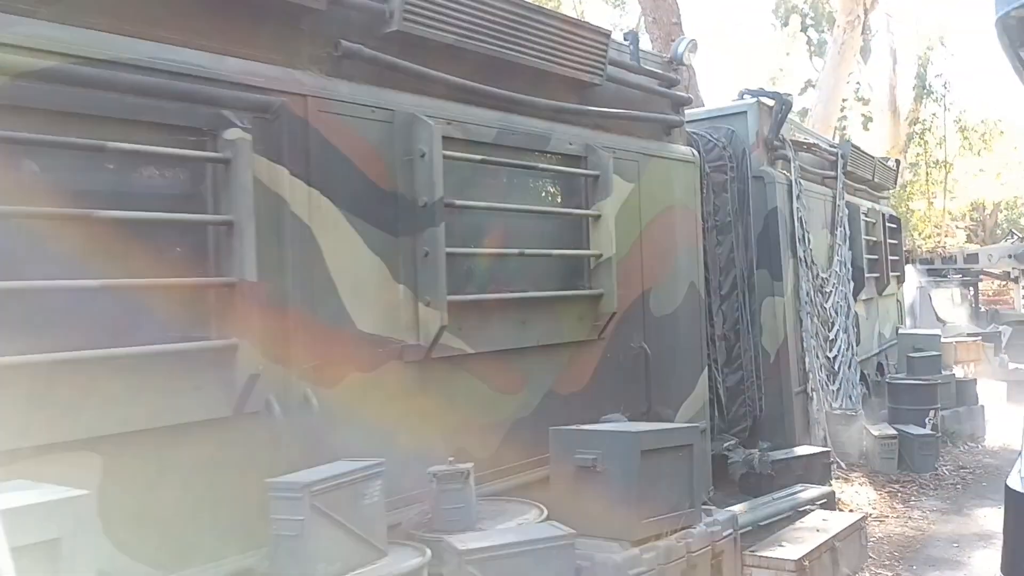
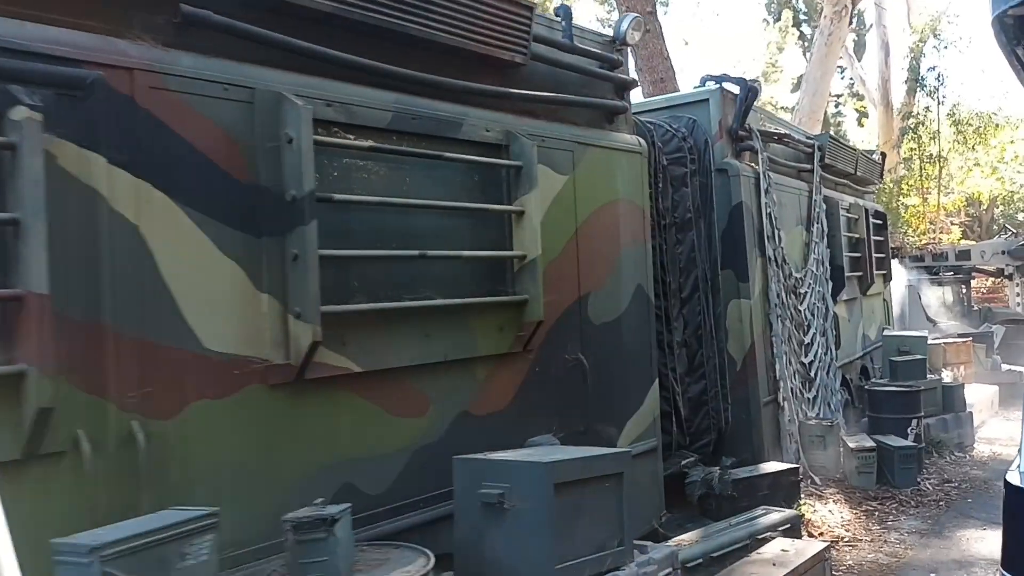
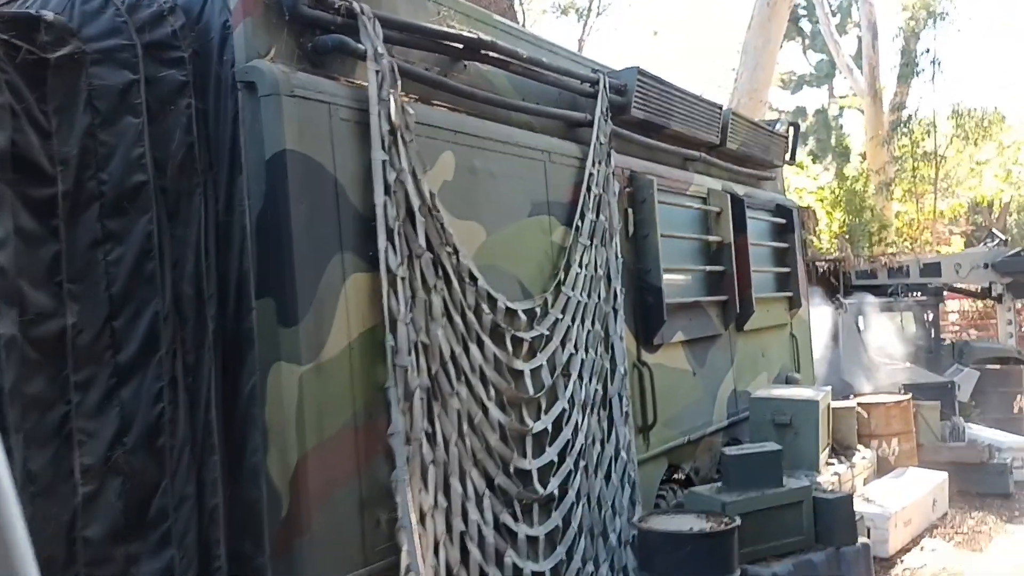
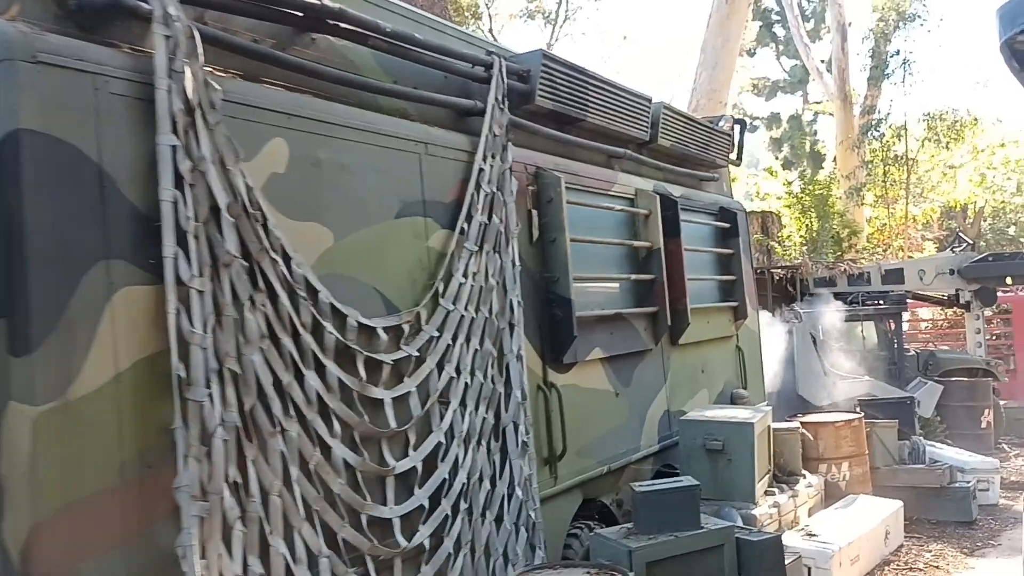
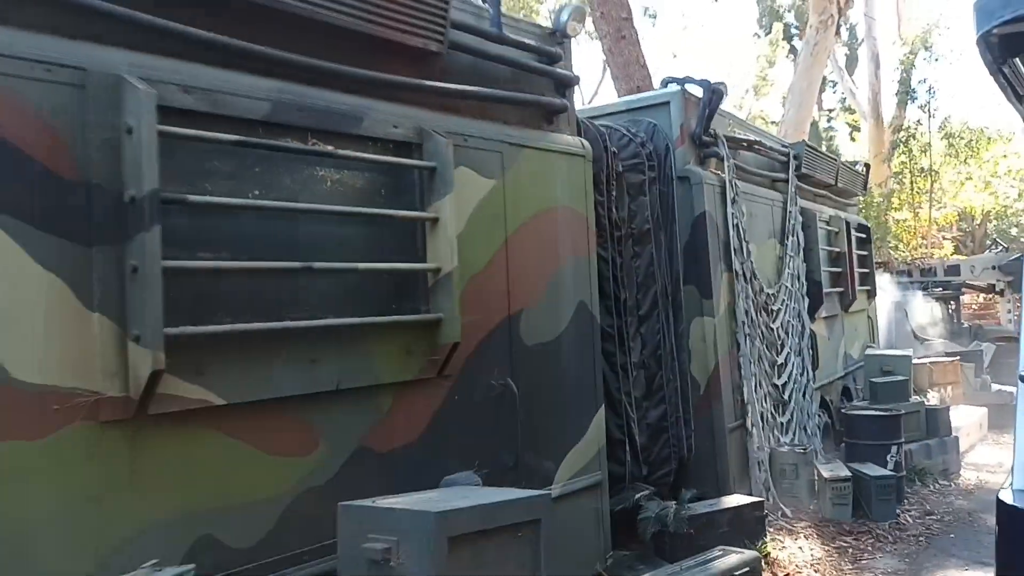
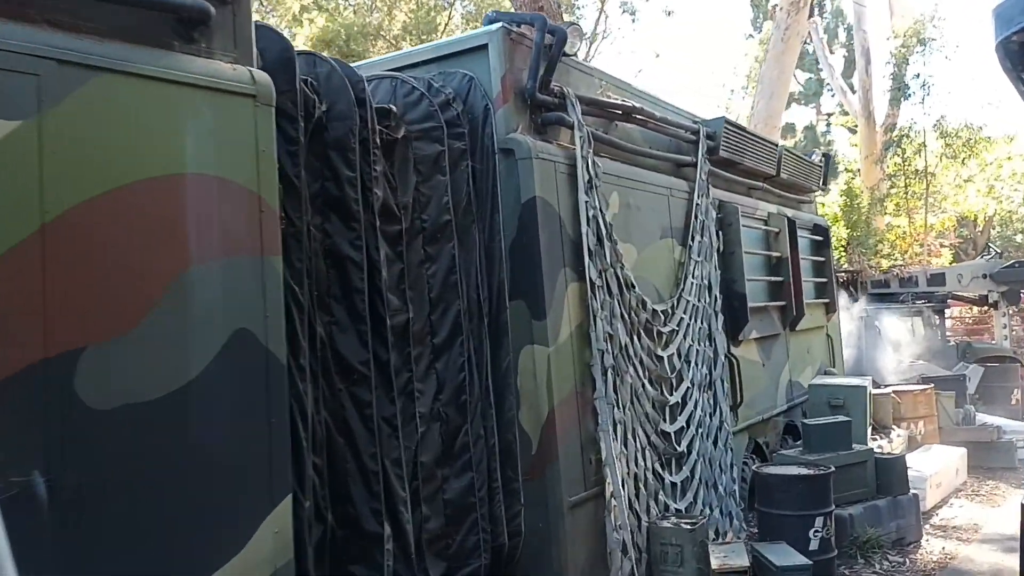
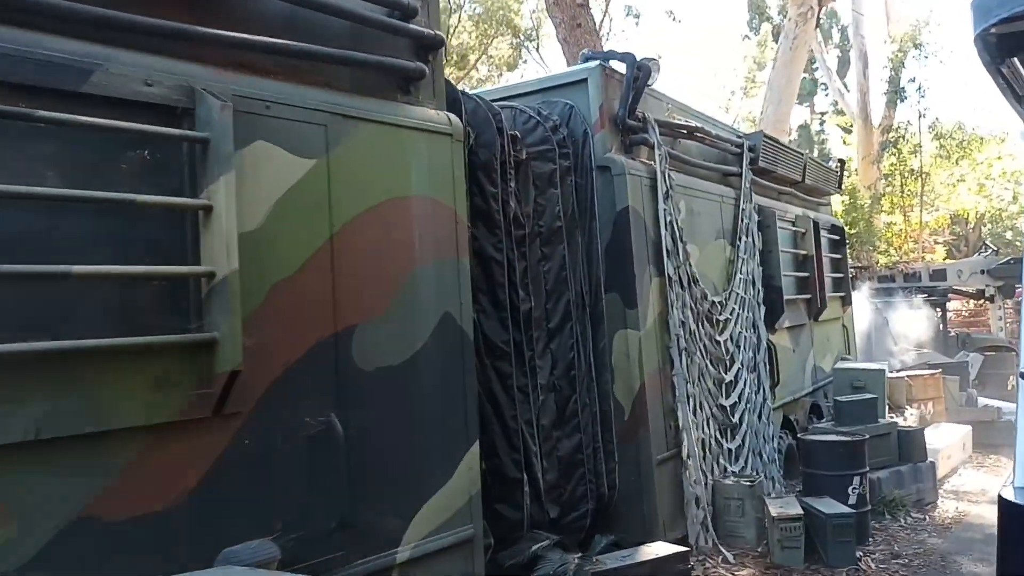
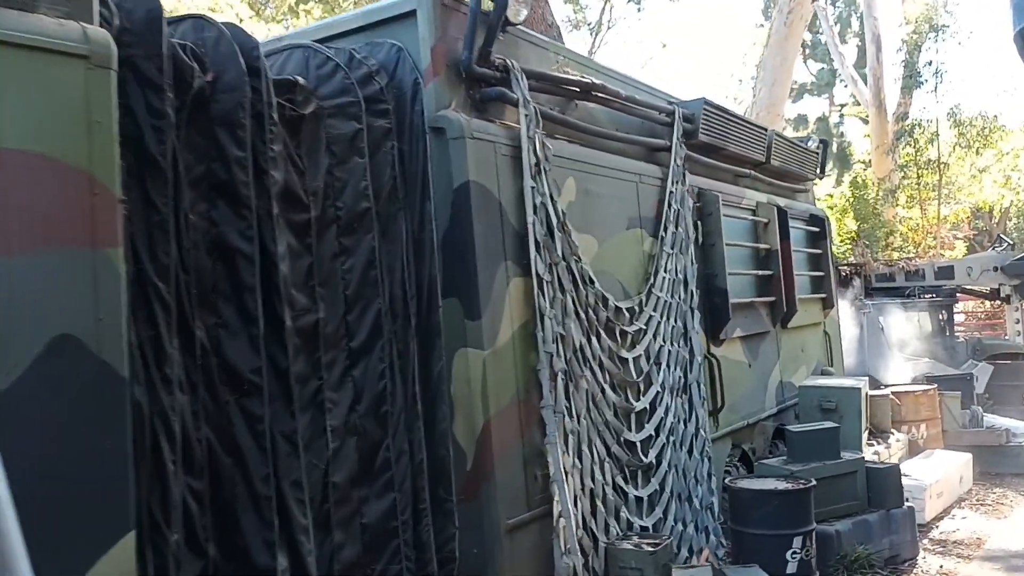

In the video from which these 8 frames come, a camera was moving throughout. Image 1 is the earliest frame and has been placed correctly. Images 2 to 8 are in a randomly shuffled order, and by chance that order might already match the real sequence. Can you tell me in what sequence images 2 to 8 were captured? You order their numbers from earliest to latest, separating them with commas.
2, 5, 7, 6, 8, 3, 4
